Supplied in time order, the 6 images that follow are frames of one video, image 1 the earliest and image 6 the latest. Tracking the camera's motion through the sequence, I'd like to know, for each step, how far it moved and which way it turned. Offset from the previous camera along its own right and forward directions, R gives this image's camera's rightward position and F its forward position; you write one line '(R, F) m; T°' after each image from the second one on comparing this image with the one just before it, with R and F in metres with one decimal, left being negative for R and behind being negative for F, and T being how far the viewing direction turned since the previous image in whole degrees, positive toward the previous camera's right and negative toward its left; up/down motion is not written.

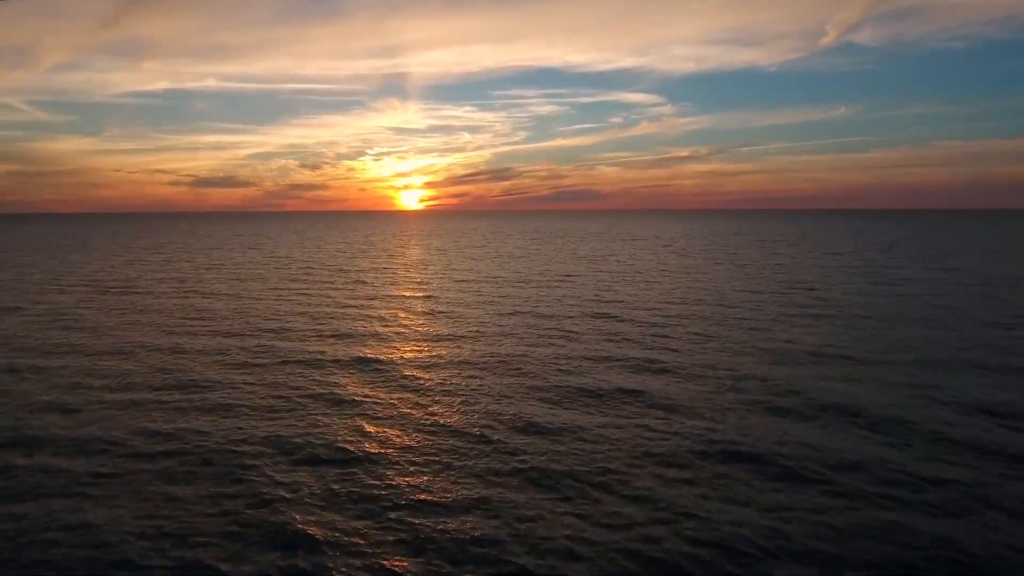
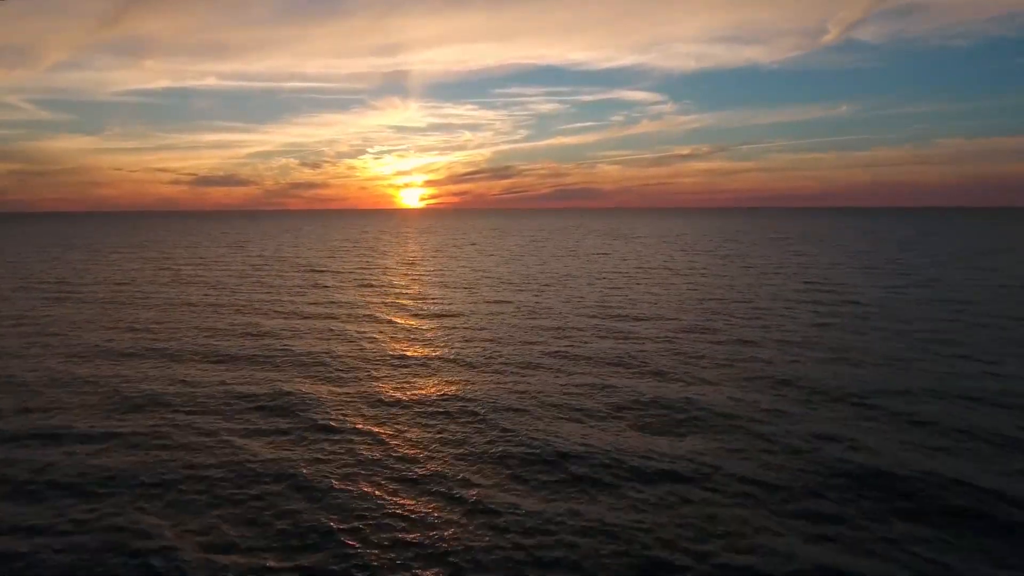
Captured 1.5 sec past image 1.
(+0.5, +5.1) m; 0°
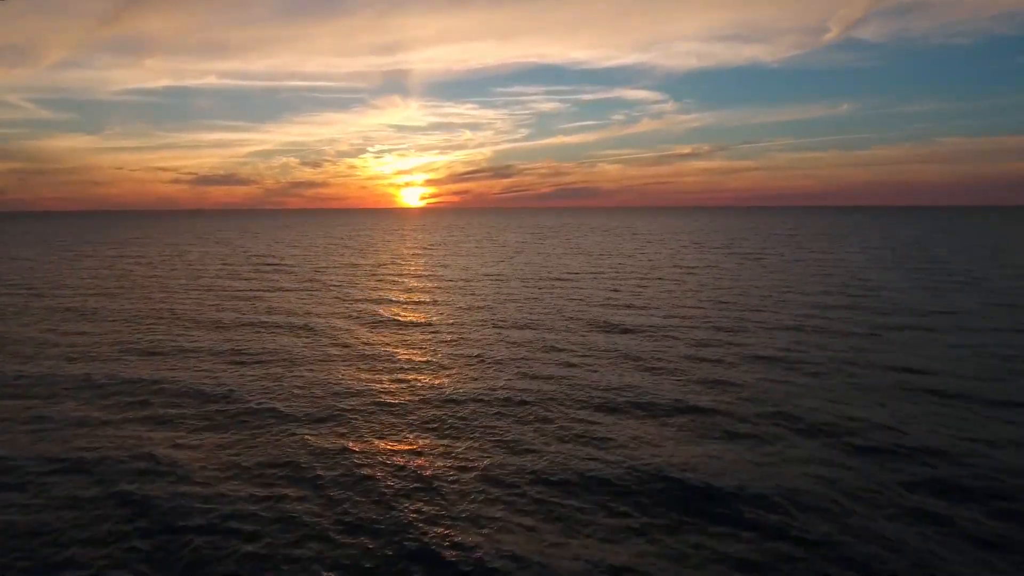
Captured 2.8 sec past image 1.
(+0.1, +4.5) m; 0°
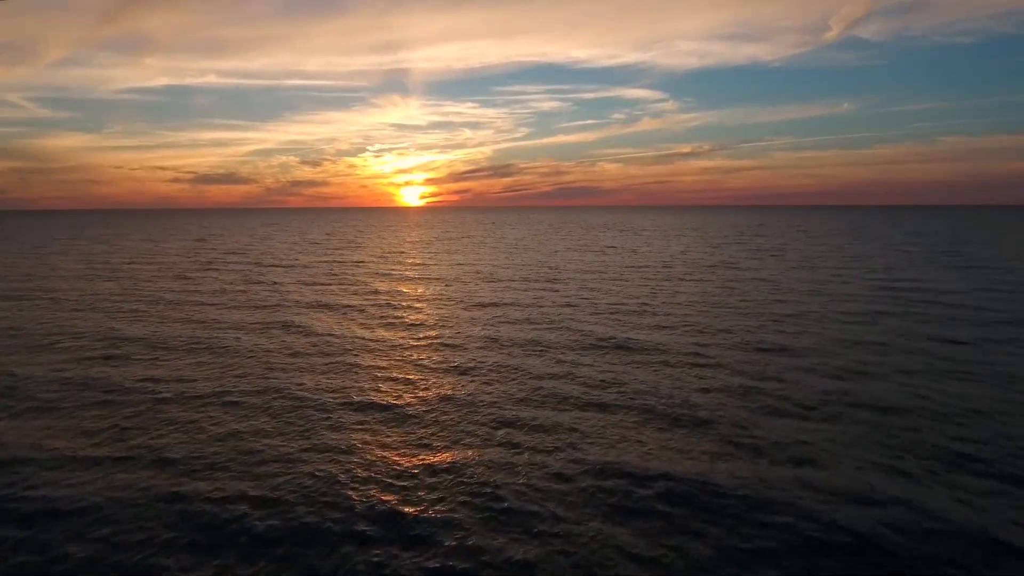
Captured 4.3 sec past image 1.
(+1.1, +1.6) m; 0°
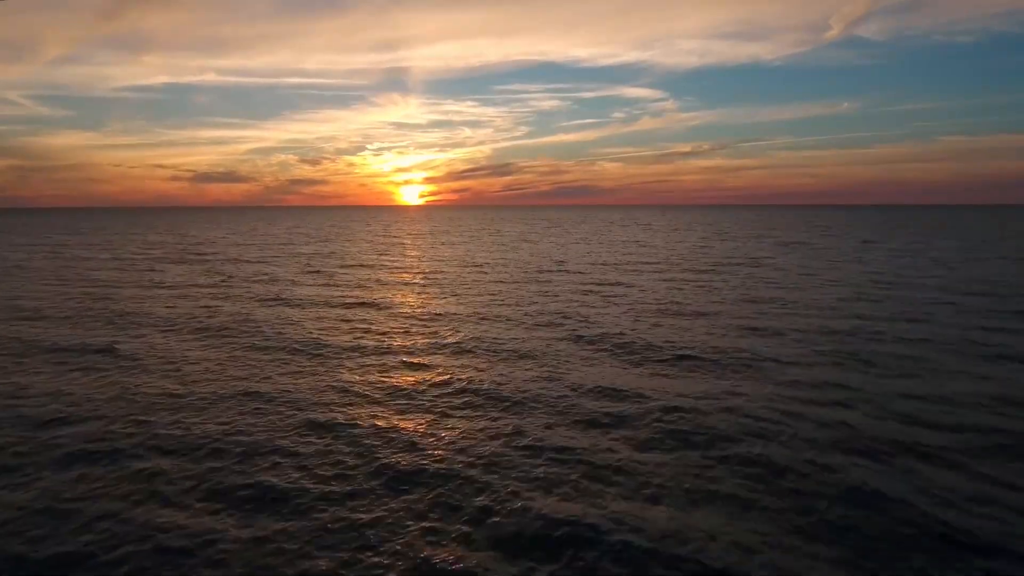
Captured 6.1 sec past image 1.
(+0.3, +6.5) m; 0°
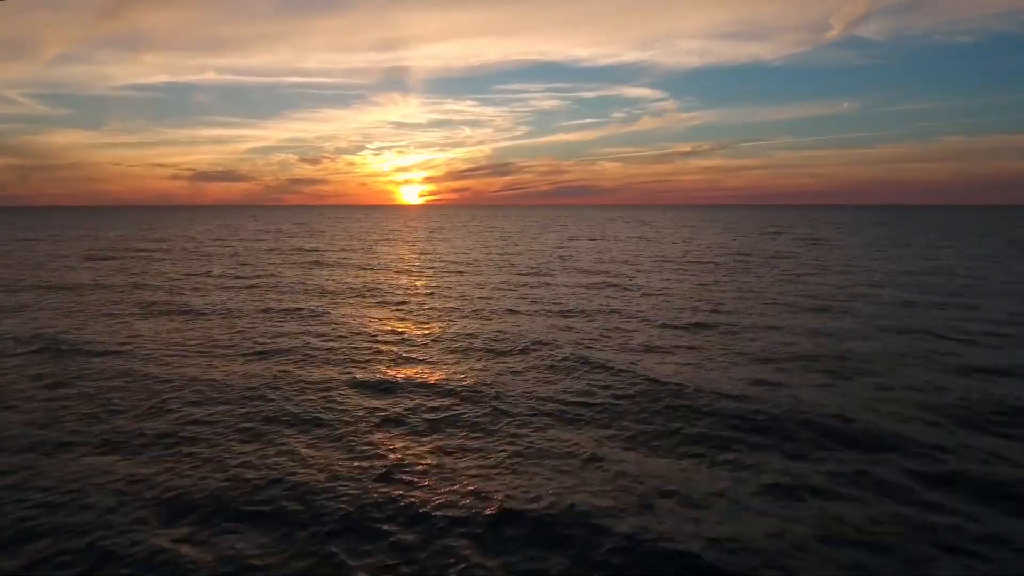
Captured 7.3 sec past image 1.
(+0.2, +5.6) m; 0°
